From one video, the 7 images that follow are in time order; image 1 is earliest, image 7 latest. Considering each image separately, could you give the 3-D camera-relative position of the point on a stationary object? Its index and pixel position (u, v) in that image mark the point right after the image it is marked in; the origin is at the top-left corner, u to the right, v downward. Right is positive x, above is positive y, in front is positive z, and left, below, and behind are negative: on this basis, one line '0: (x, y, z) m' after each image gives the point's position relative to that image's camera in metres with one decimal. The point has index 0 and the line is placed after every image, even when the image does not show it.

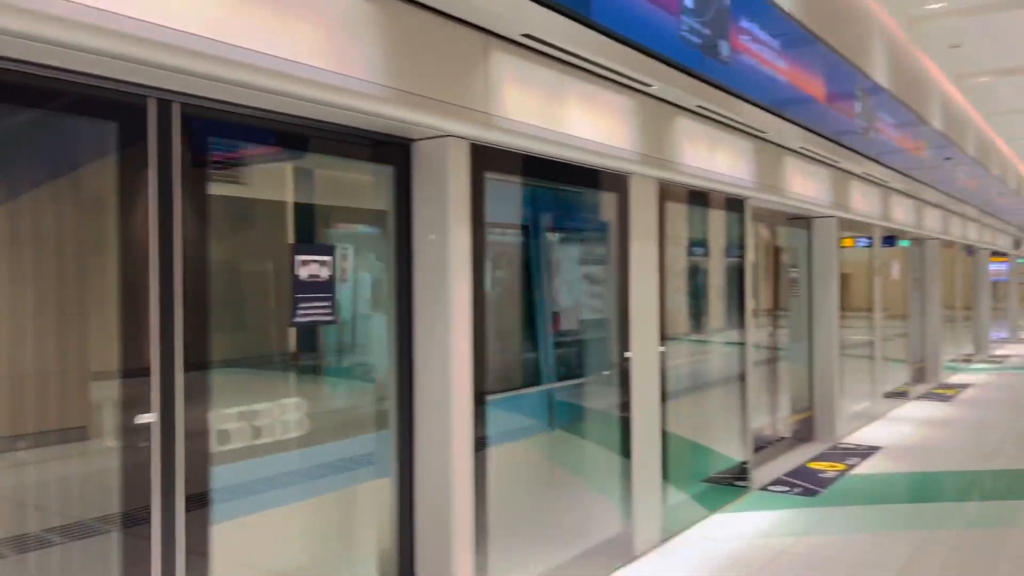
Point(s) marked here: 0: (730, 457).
0: (+1.3, -1.0, +5.0) m
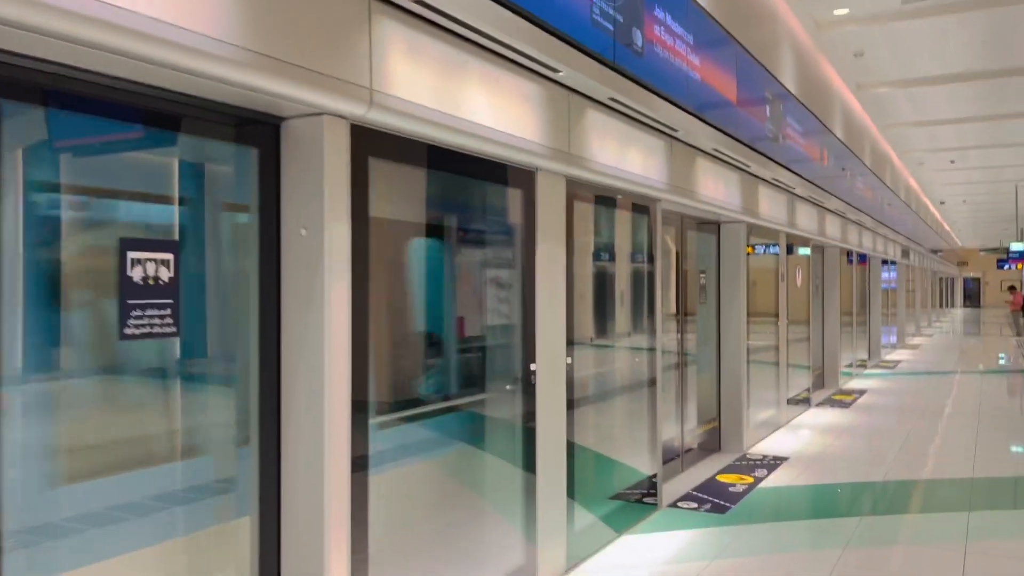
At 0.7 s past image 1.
0: (+0.7, -1.1, +4.7) m
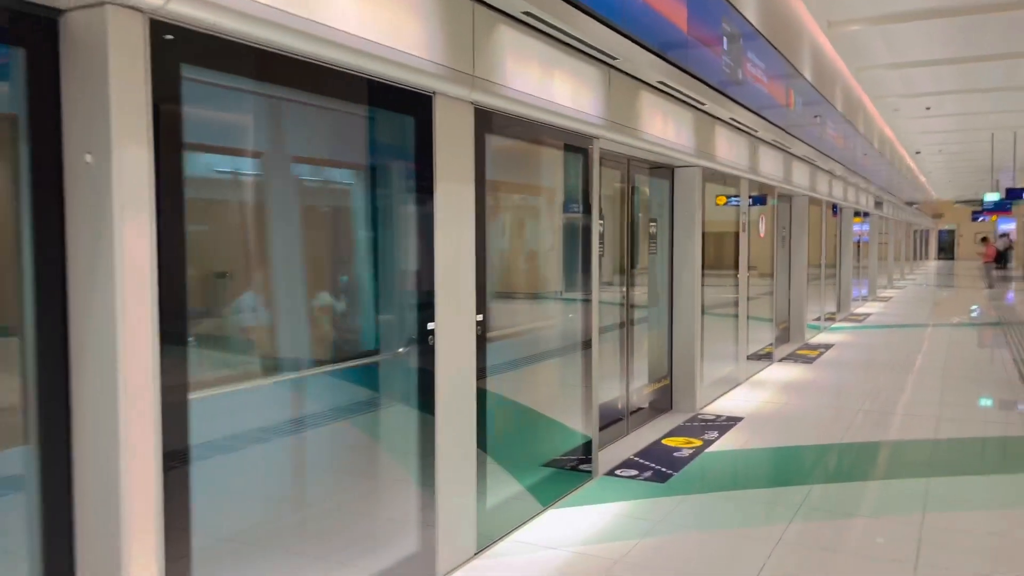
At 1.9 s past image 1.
0: (+0.3, -0.8, +4.3) m
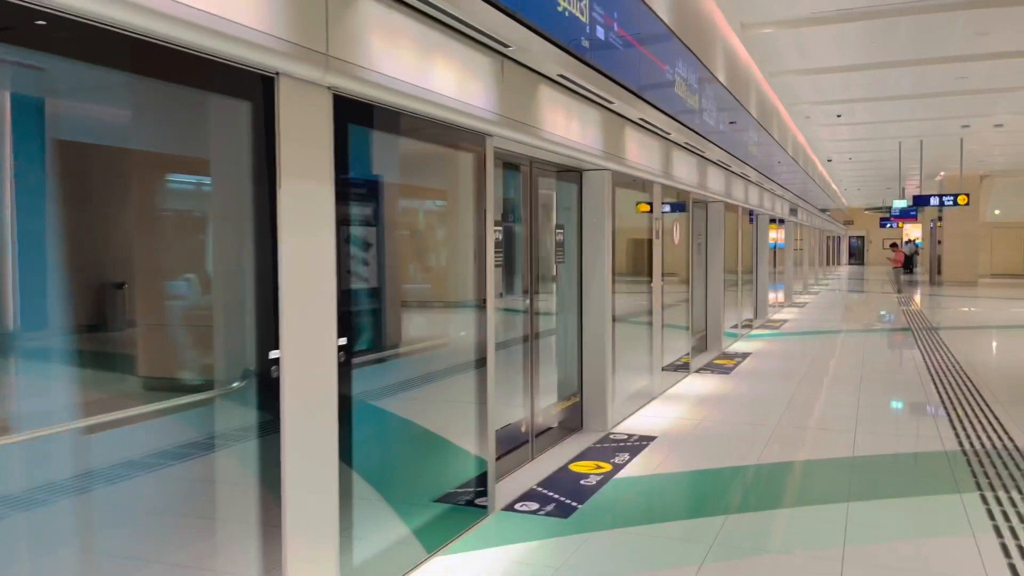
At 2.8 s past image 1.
0: (-0.2, -0.9, +3.9) m
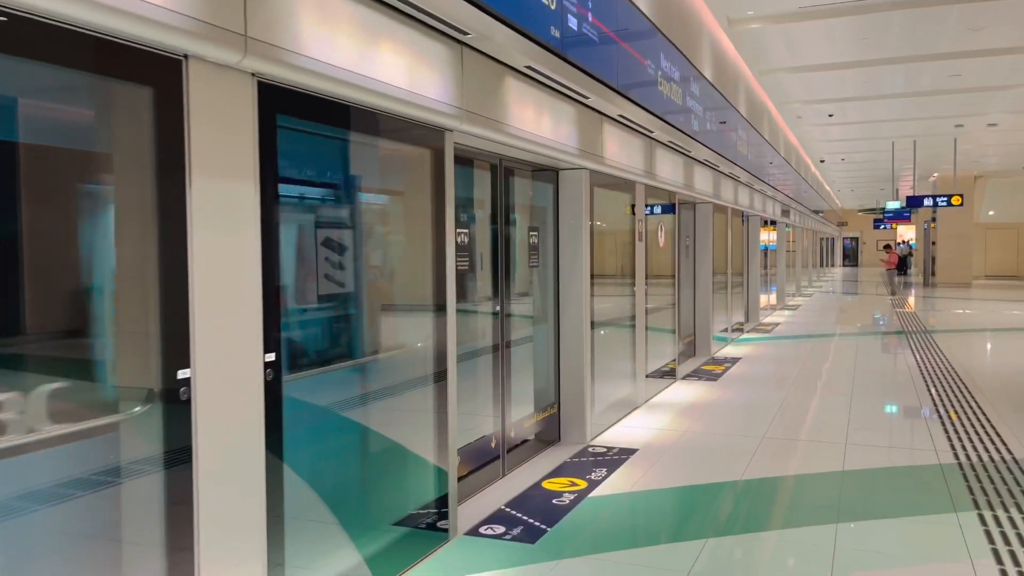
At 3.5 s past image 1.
0: (-0.4, -0.9, +3.6) m
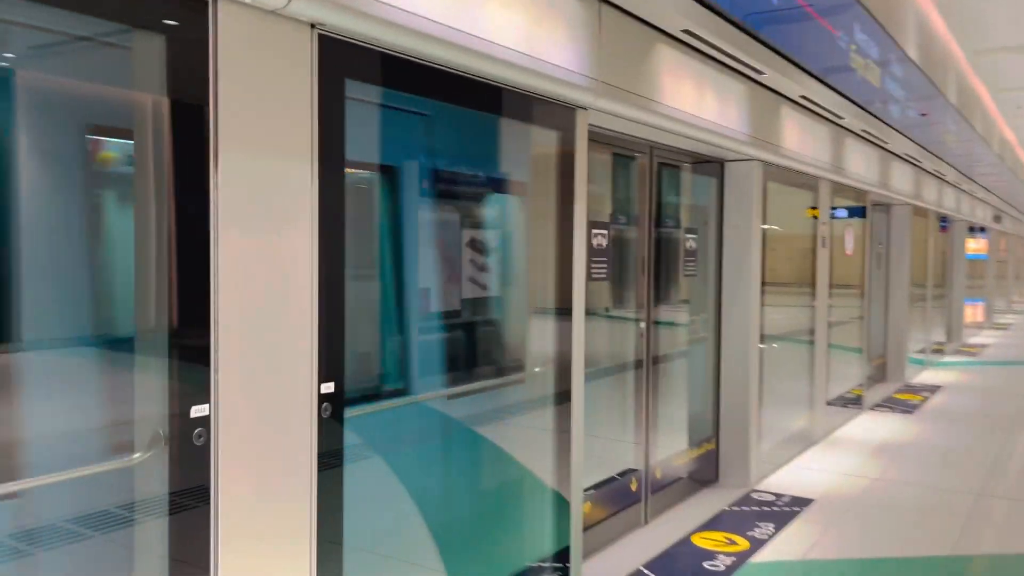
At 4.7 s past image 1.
0: (+0.1, -0.9, +3.0) m
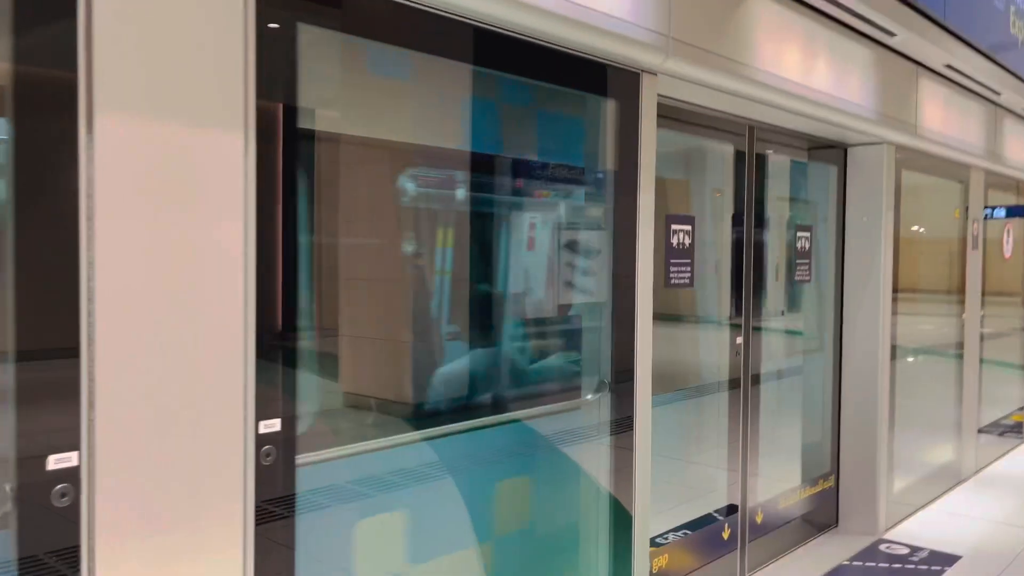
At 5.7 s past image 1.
0: (+0.3, -1.0, +2.4) m
